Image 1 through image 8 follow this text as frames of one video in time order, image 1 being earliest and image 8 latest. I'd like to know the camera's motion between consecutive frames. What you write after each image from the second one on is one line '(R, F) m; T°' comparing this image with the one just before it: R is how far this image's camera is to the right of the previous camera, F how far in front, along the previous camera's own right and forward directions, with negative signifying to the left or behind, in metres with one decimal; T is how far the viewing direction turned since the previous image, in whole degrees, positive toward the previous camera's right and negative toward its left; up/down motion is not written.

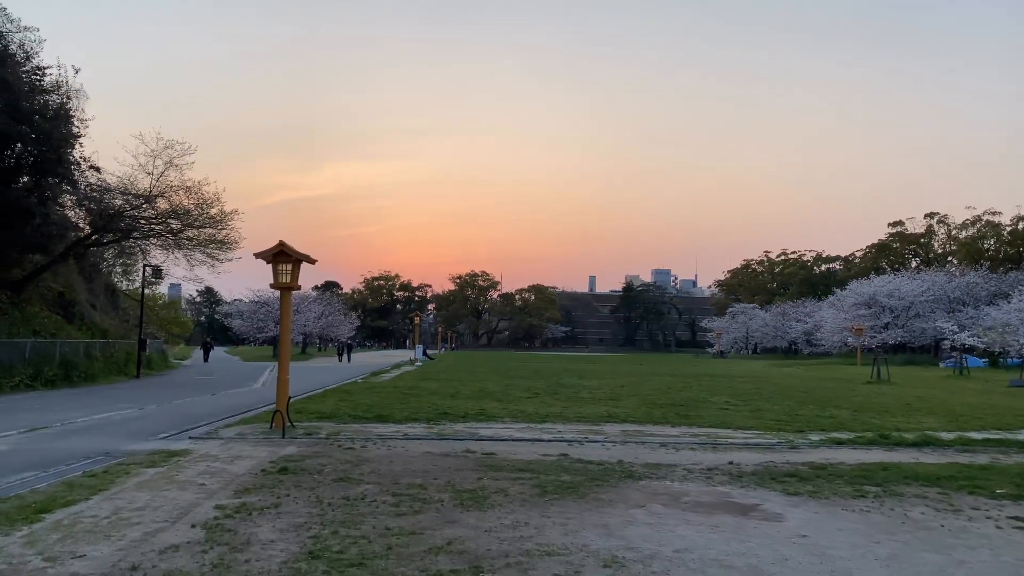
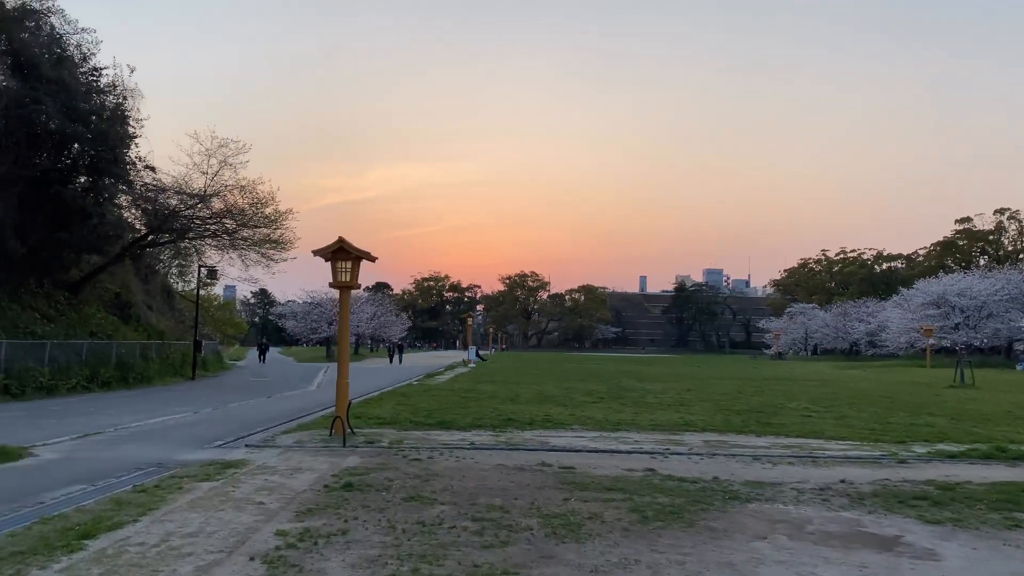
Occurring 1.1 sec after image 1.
(-0.4, +1.1) m; -3°
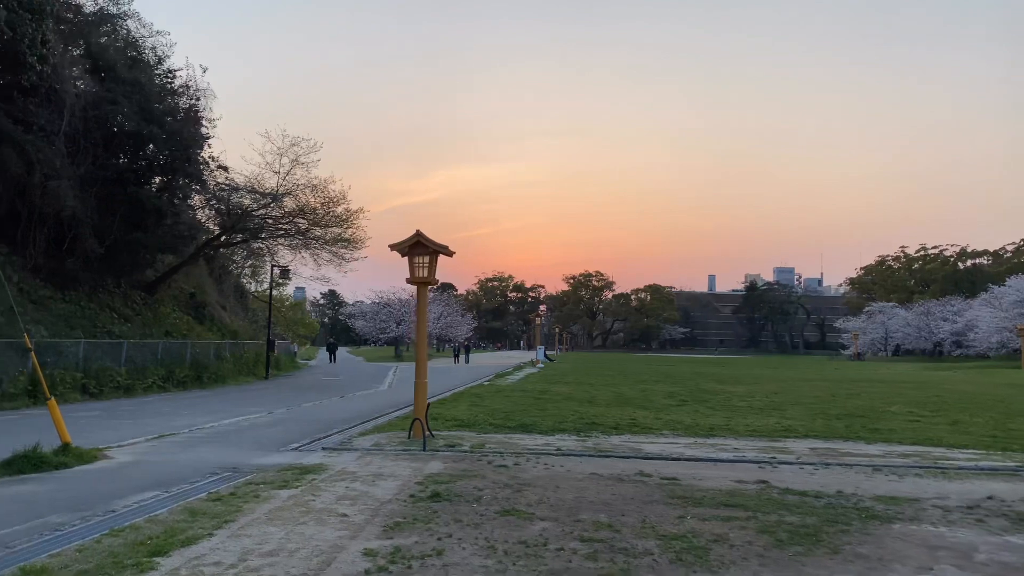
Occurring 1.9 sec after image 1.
(-0.4, +0.9) m; -4°
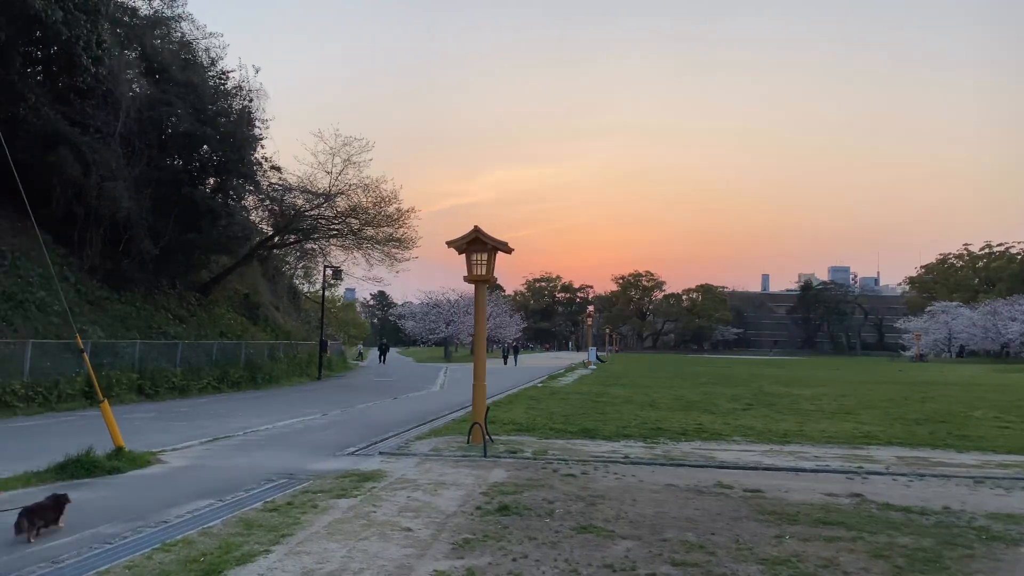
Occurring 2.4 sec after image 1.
(-0.3, +0.6) m; -3°
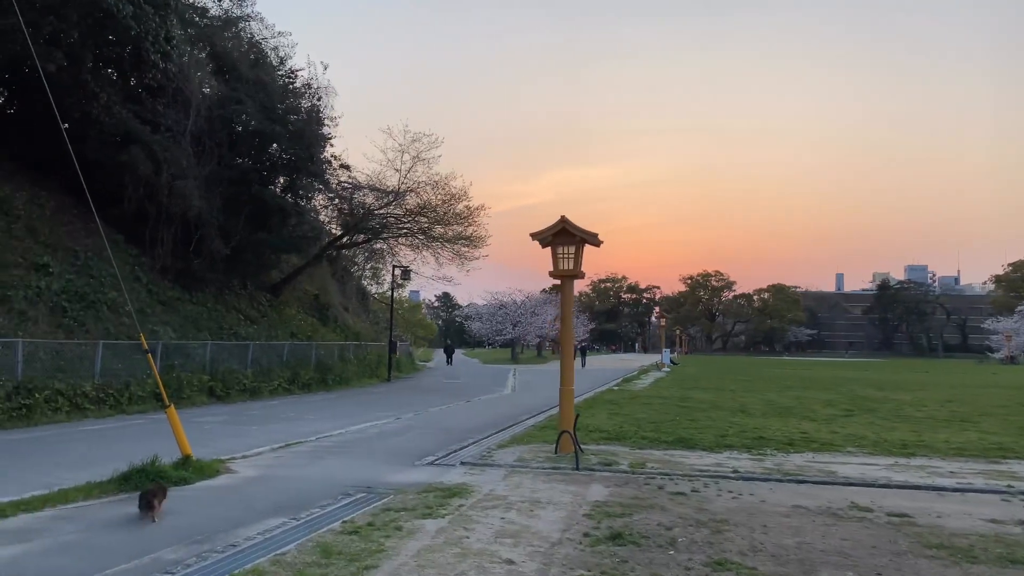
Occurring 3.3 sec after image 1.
(-0.4, +1.1) m; -4°
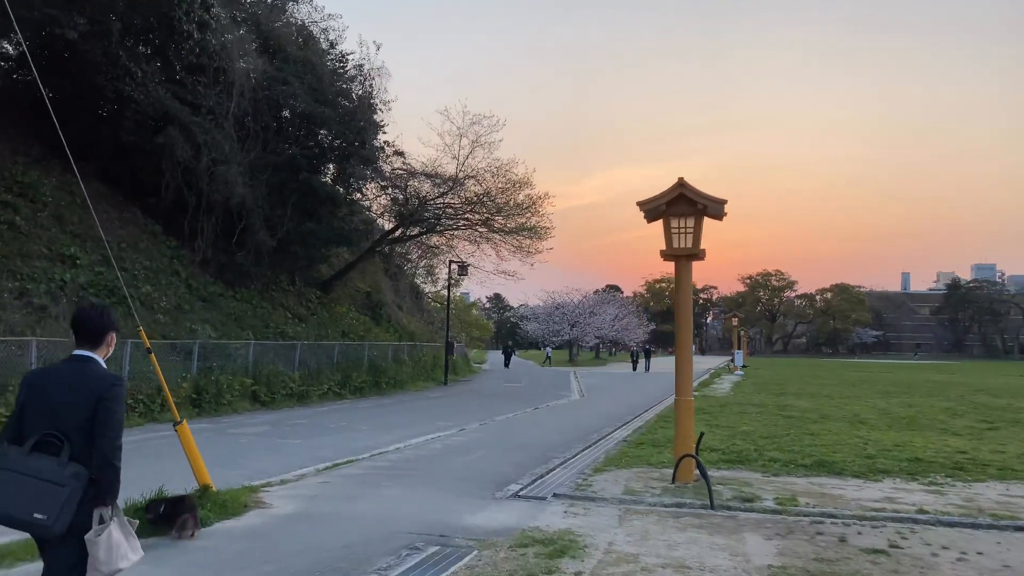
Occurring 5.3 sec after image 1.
(-0.6, +2.6) m; -3°
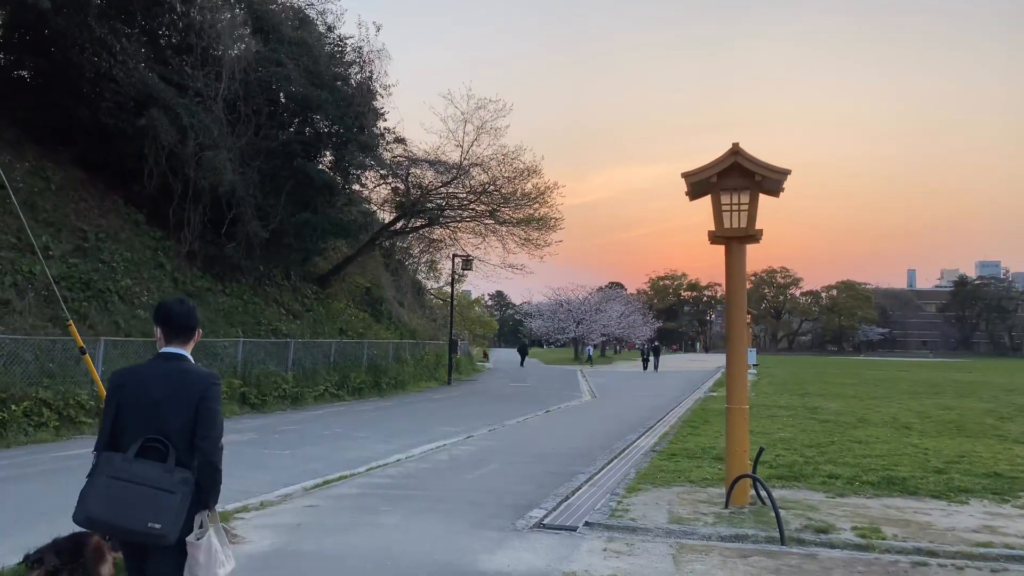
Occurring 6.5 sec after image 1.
(-0.2, +1.6) m; 0°
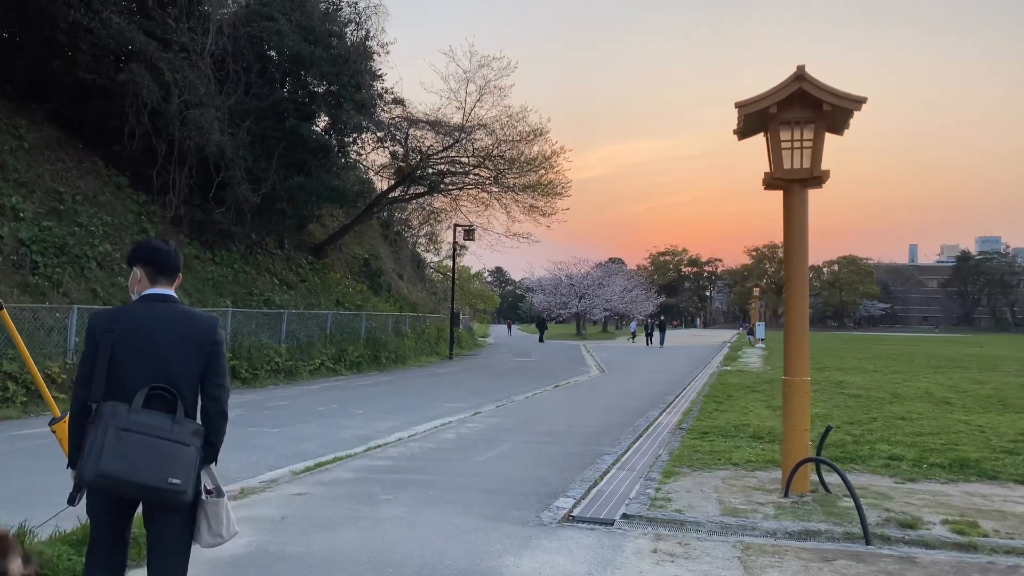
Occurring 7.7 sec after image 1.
(-0.2, +1.3) m; 0°
